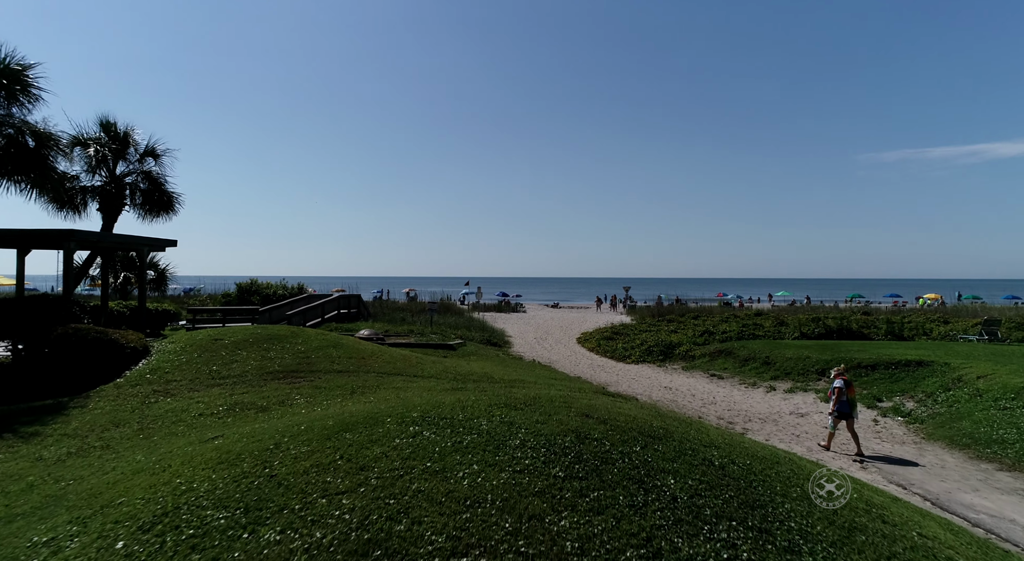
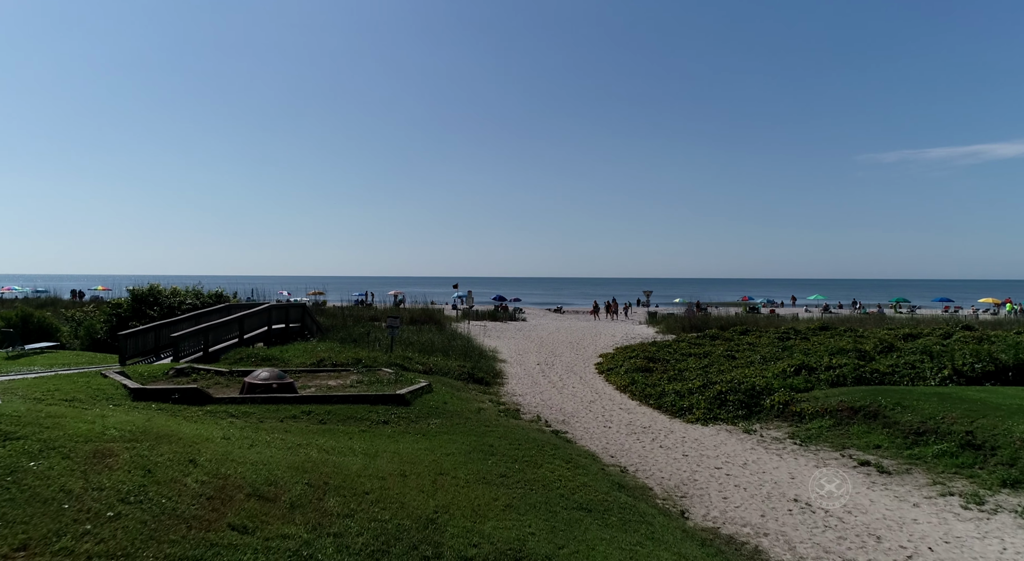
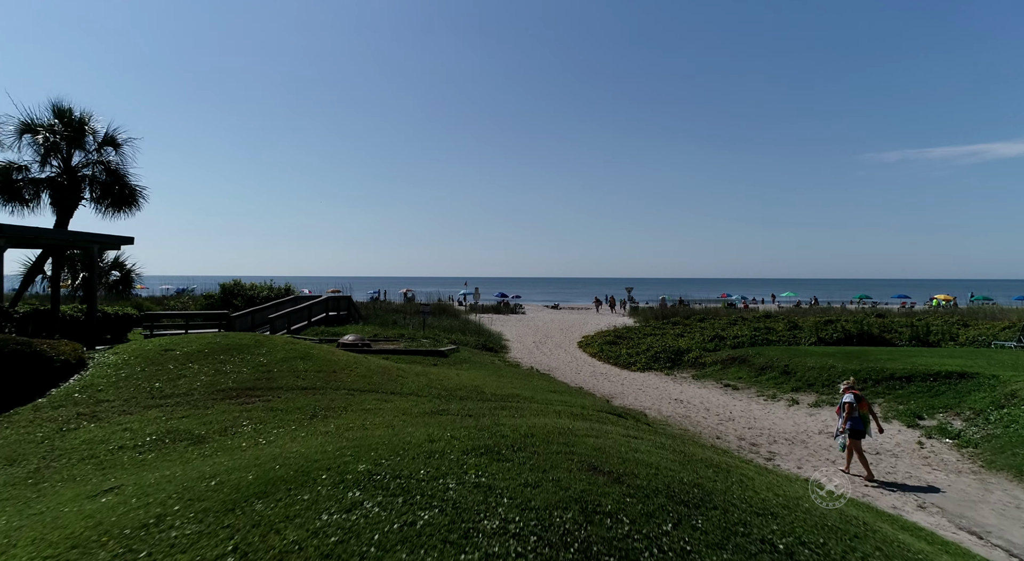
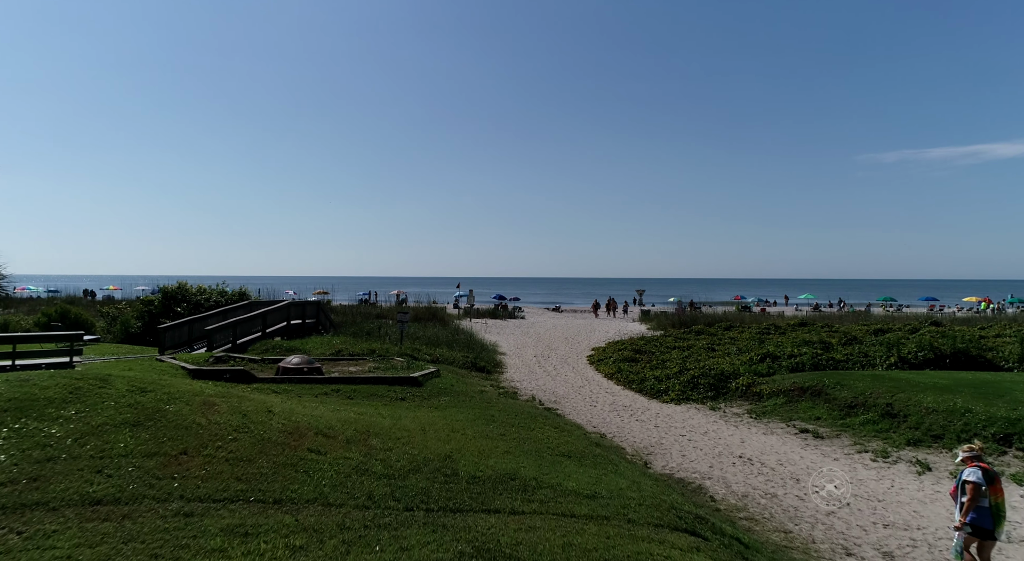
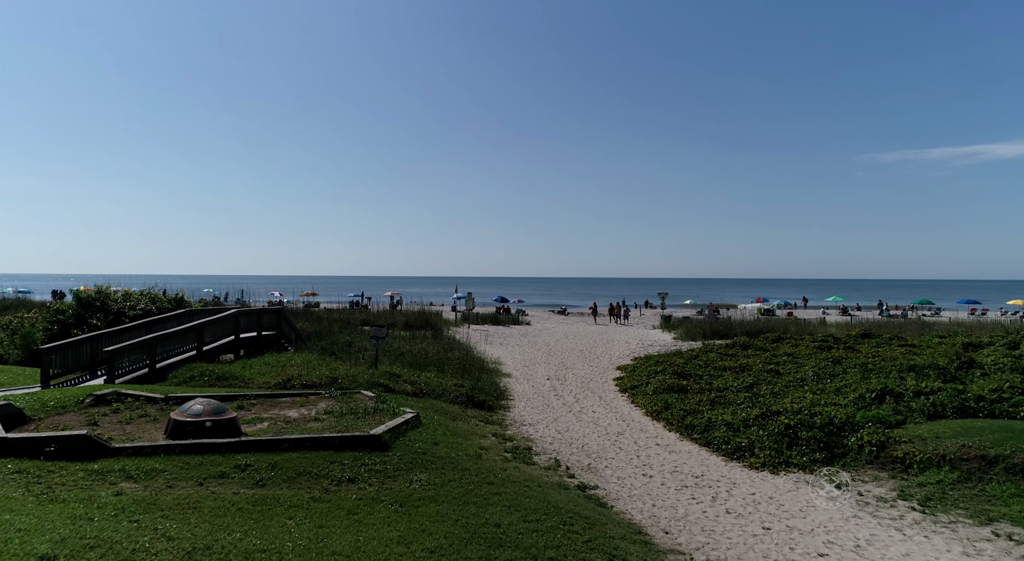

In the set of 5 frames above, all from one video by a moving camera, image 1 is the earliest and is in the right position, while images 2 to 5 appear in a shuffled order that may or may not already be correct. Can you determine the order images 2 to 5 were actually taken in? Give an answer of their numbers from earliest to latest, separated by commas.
3, 4, 2, 5
